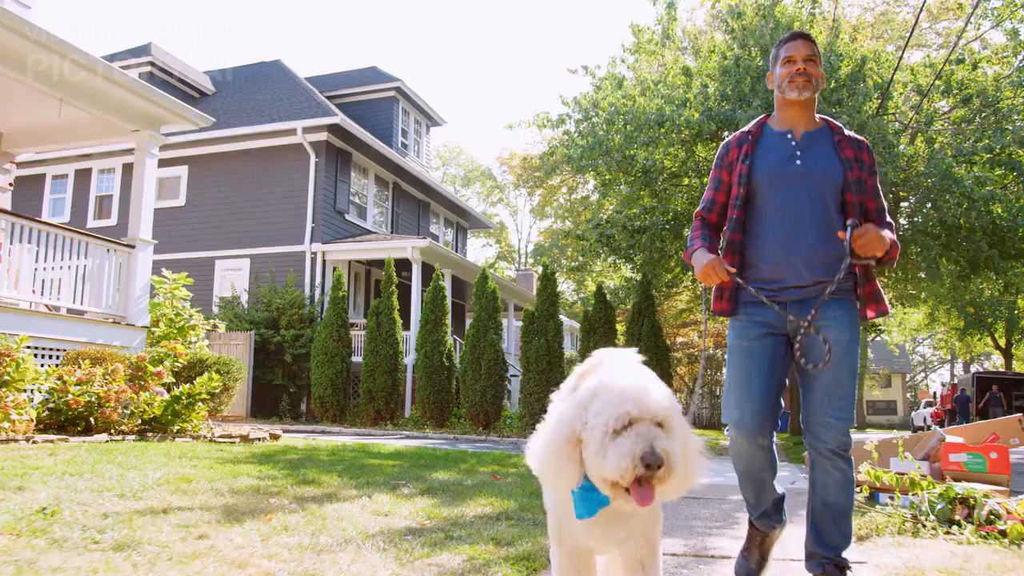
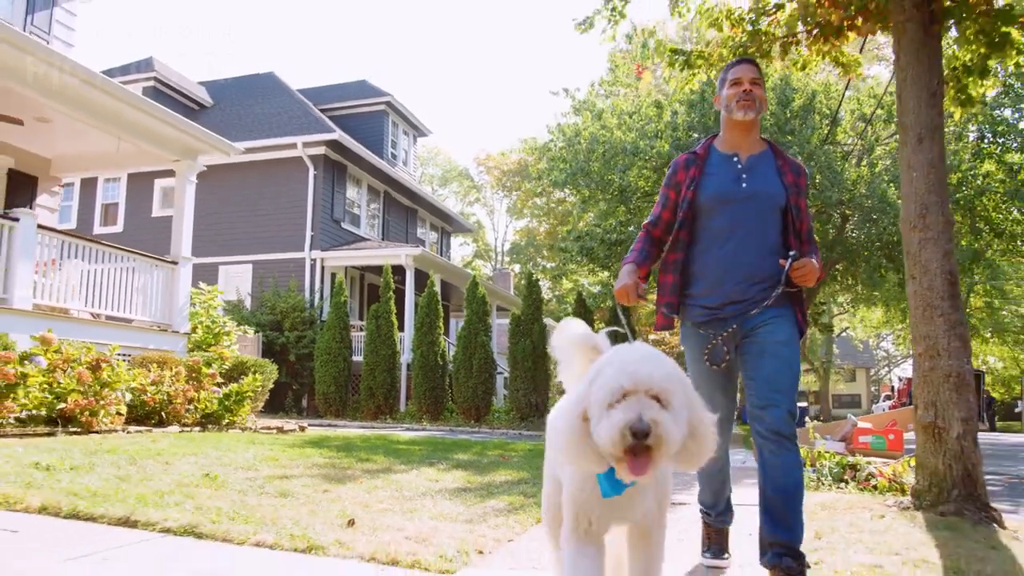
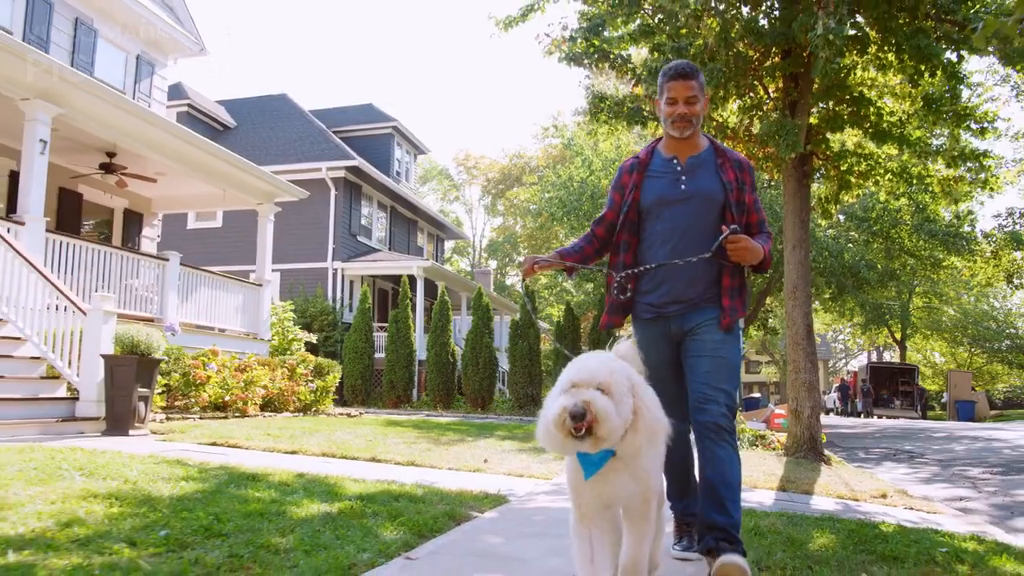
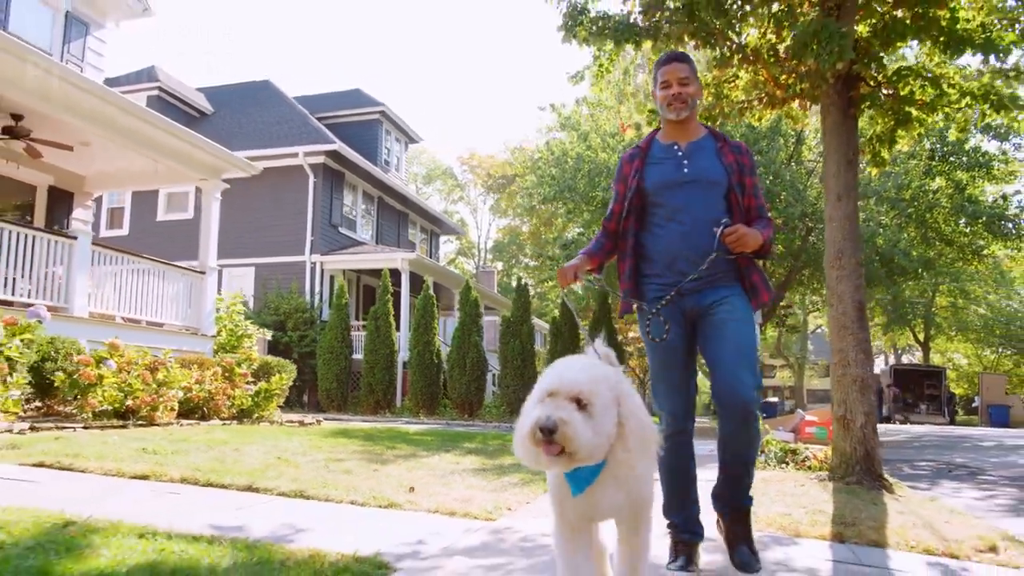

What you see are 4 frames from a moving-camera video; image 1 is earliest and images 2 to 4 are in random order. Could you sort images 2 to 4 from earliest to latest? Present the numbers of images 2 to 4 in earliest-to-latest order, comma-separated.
2, 4, 3
